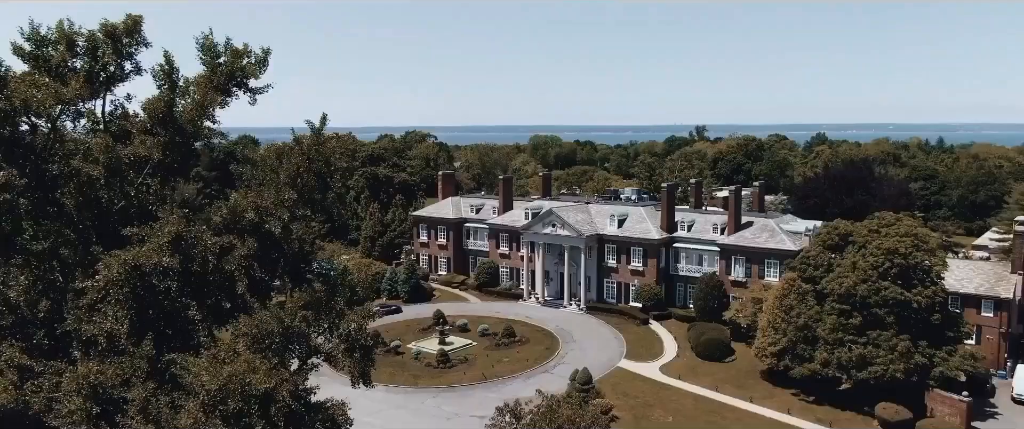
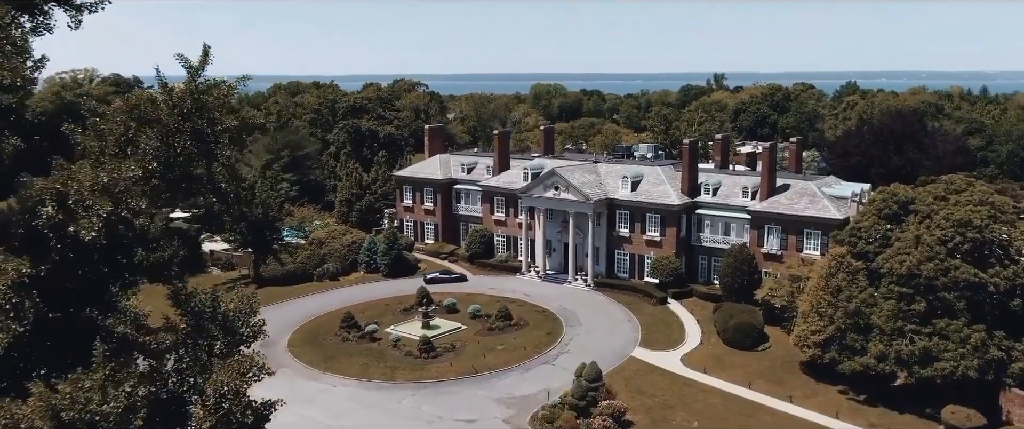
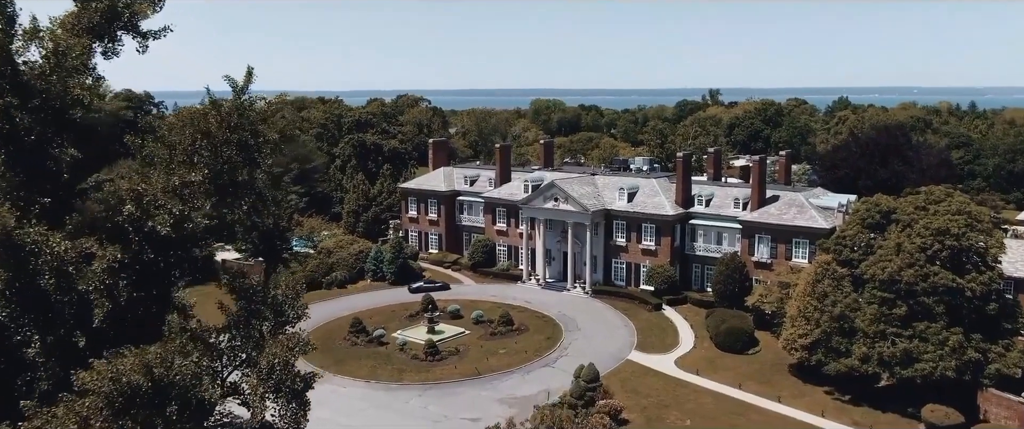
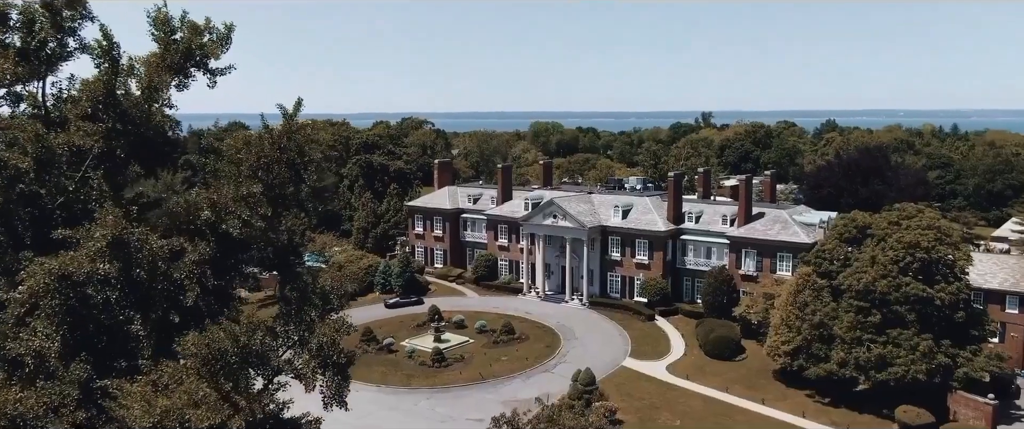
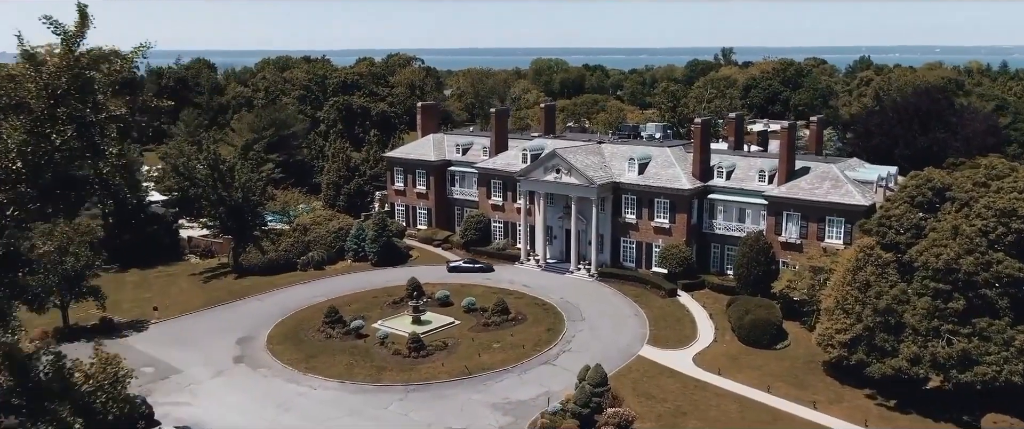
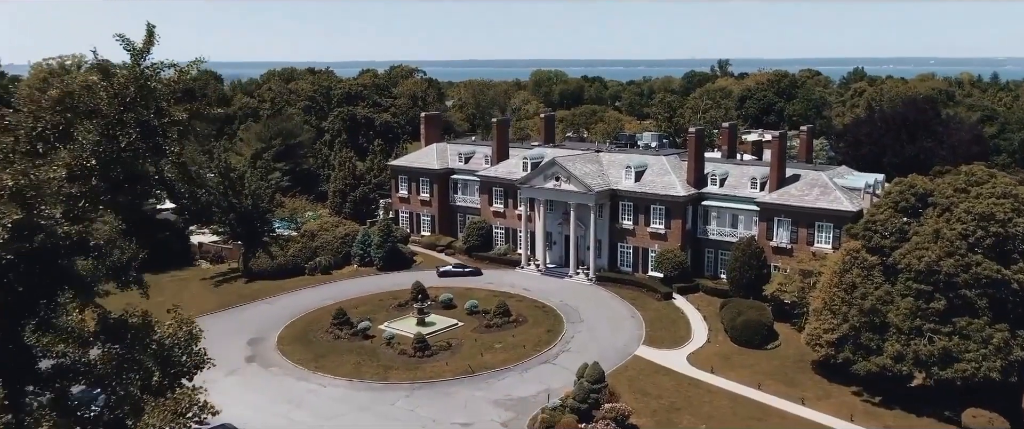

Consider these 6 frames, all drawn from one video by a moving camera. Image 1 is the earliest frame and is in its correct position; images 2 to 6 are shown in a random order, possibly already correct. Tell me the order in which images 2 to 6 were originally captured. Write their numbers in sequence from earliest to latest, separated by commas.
4, 3, 2, 6, 5
